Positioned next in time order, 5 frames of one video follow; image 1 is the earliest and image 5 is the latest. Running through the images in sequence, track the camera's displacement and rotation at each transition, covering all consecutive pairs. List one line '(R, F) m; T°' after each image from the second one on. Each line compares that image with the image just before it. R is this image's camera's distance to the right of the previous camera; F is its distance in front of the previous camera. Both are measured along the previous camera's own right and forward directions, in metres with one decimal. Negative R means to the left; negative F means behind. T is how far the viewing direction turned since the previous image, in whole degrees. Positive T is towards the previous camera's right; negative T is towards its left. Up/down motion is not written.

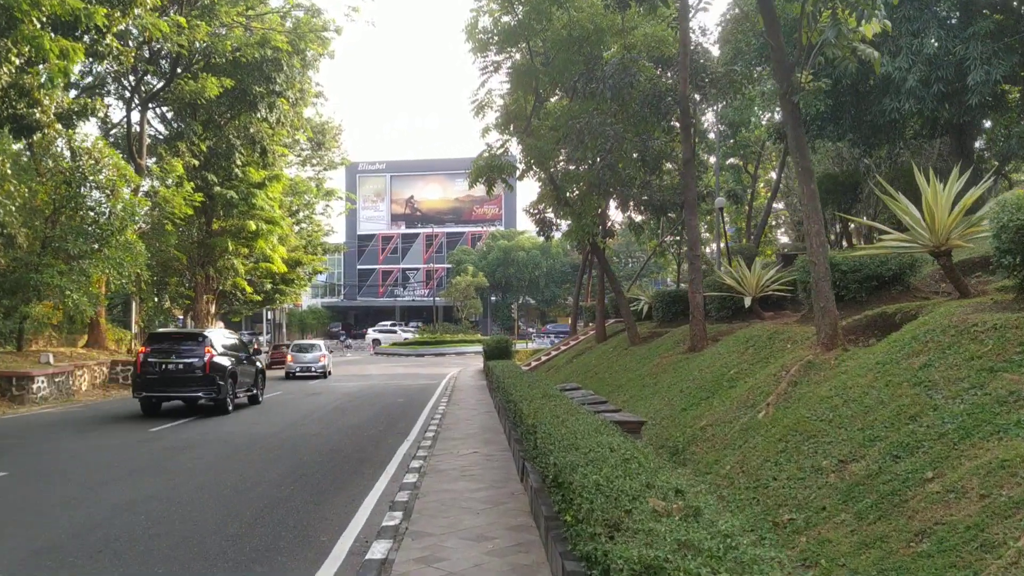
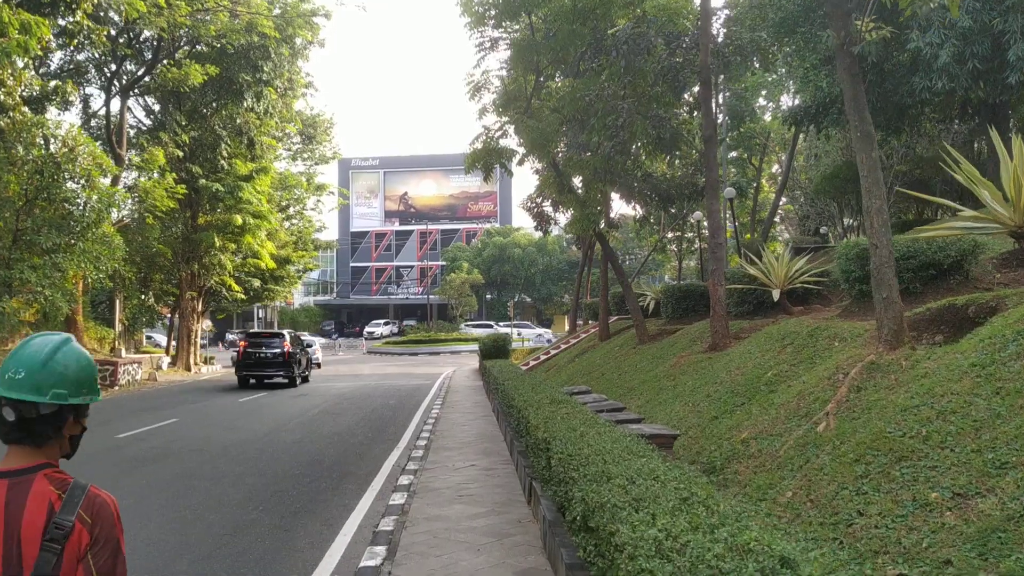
(-0.1, +1.1) m; 0°
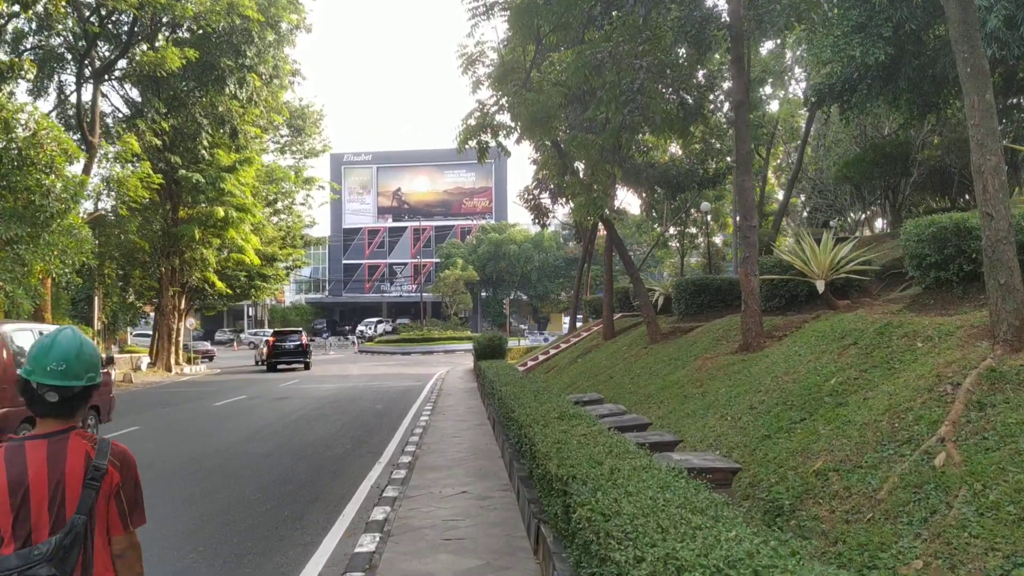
(0.0, +1.4) m; 0°
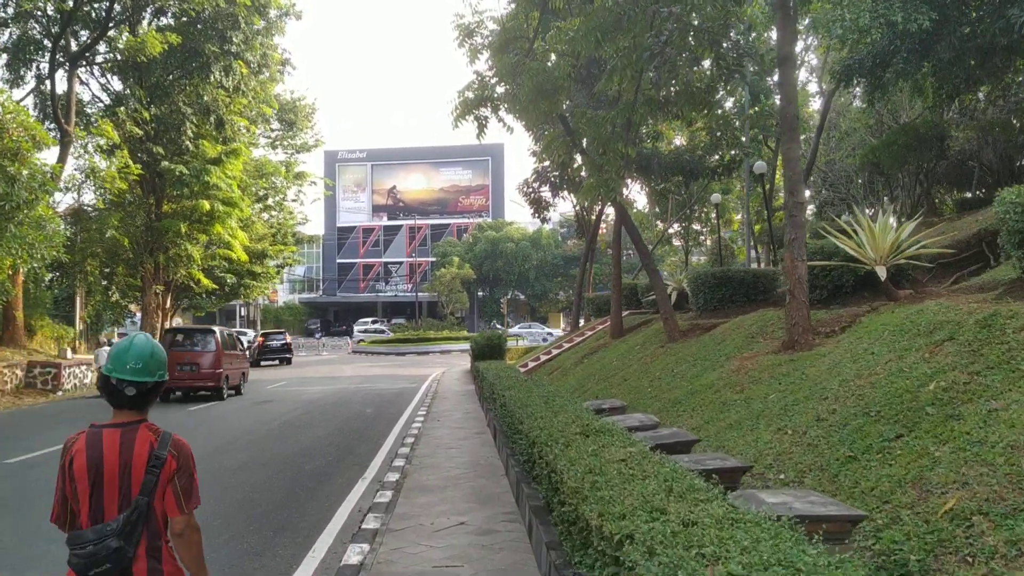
(-0.1, +1.3) m; 0°
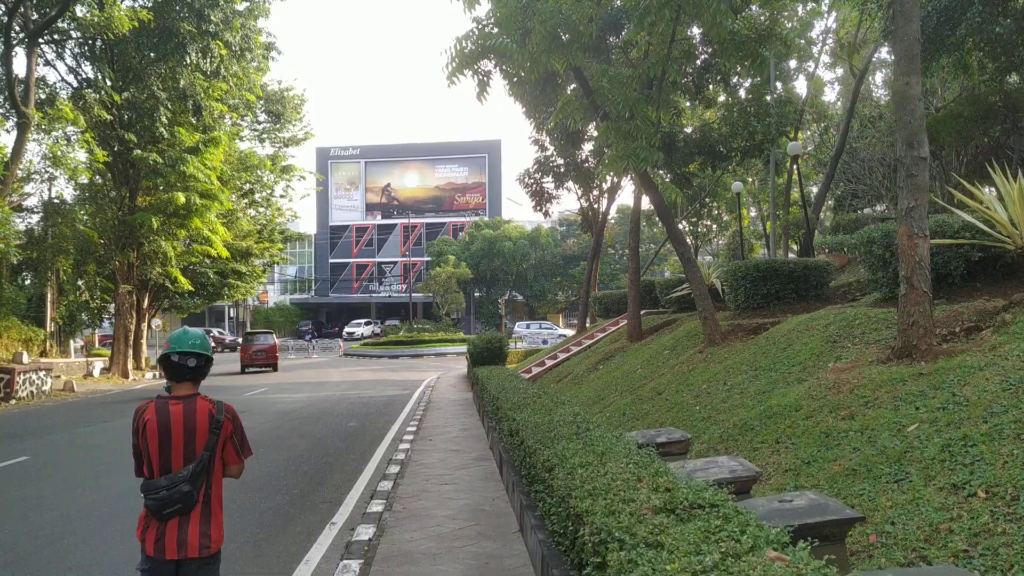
(-0.2, +2.0) m; 0°
